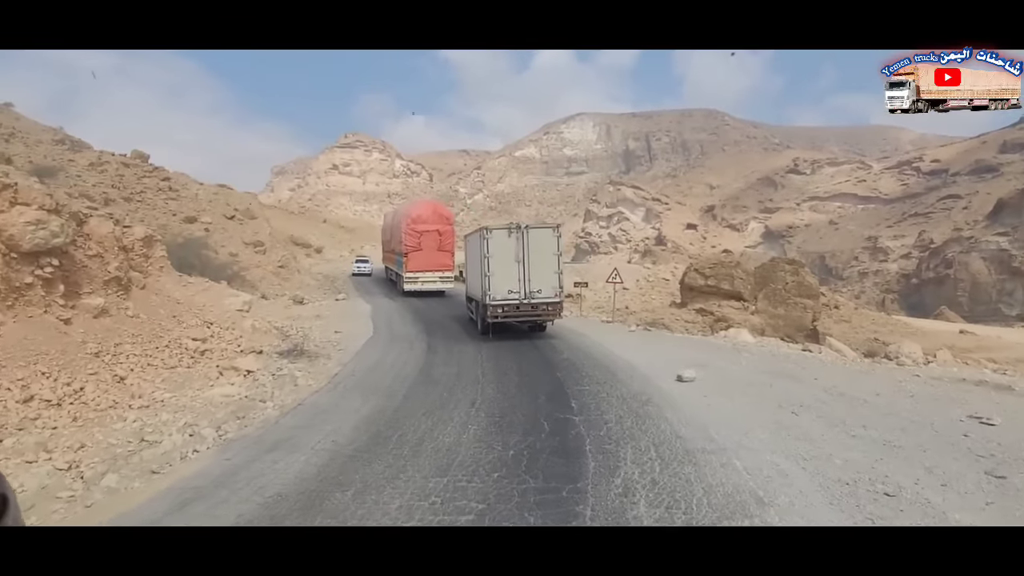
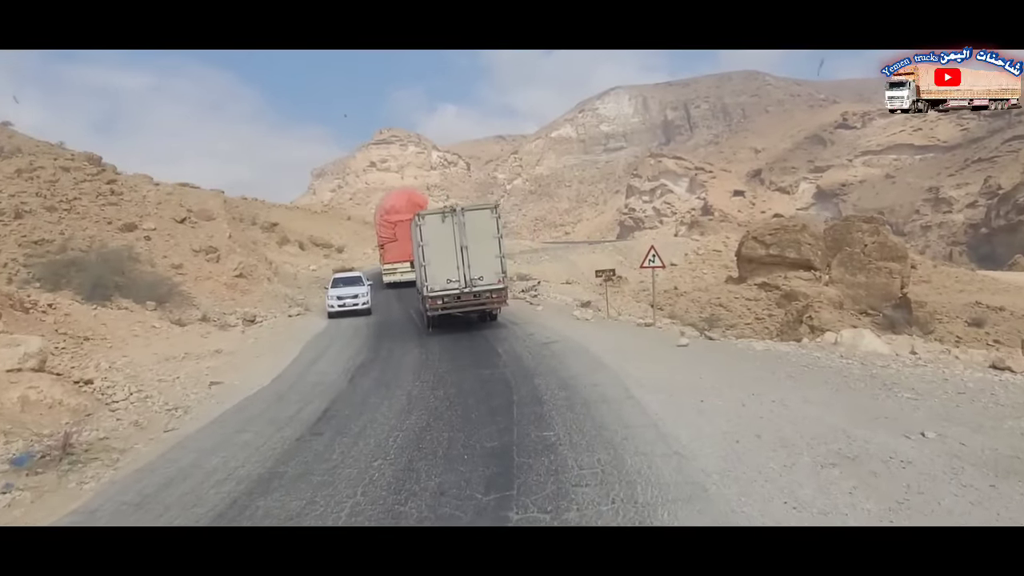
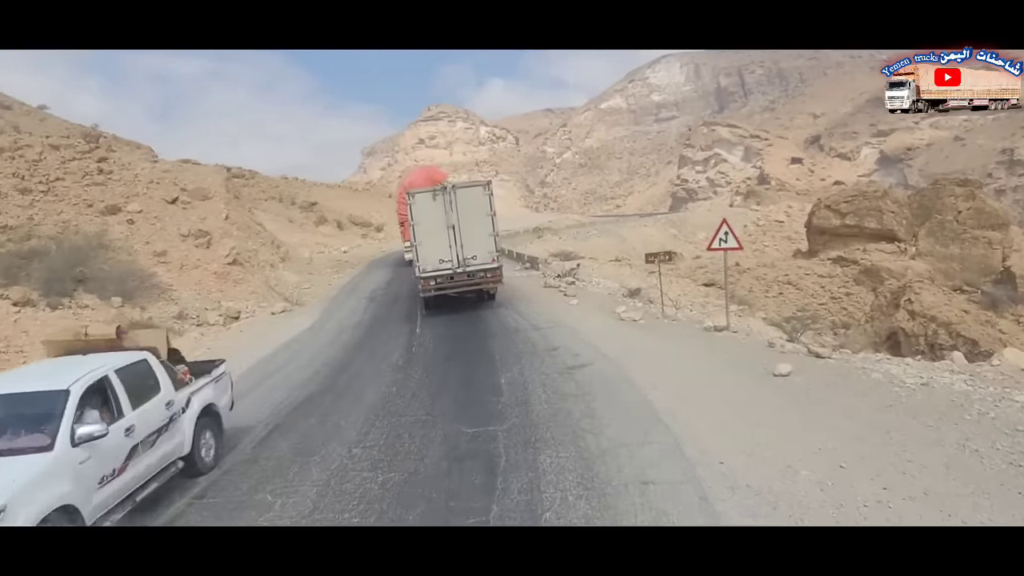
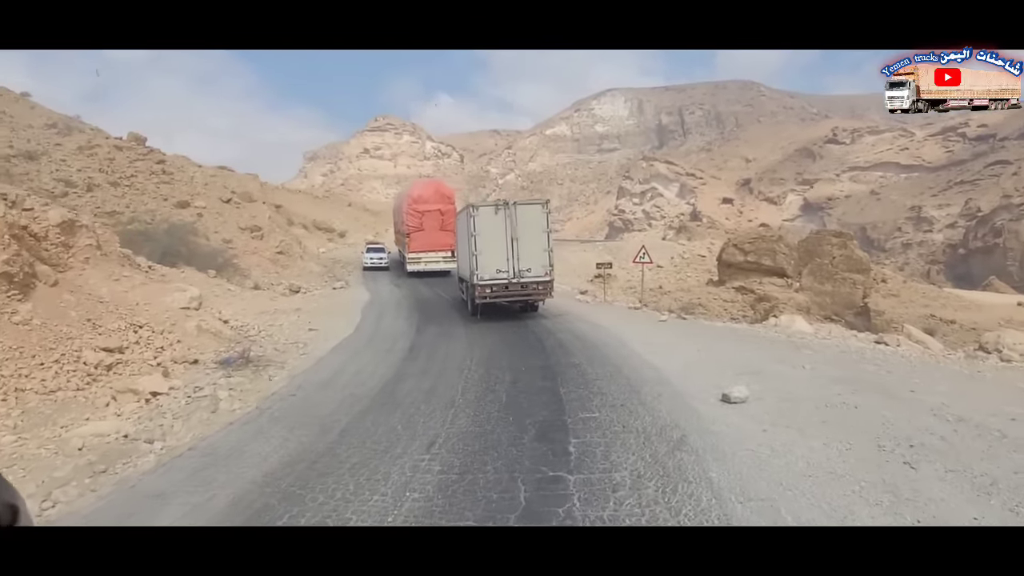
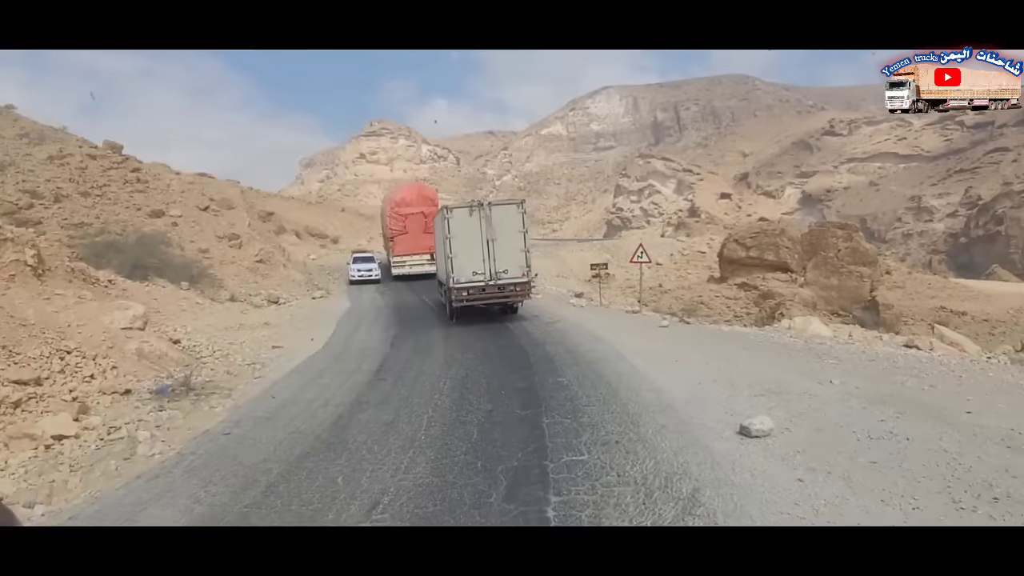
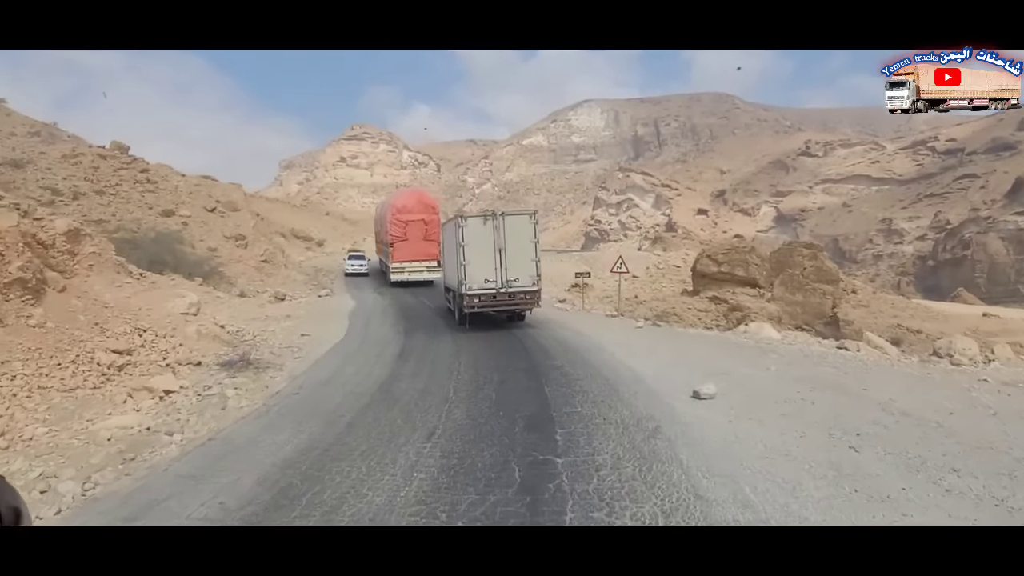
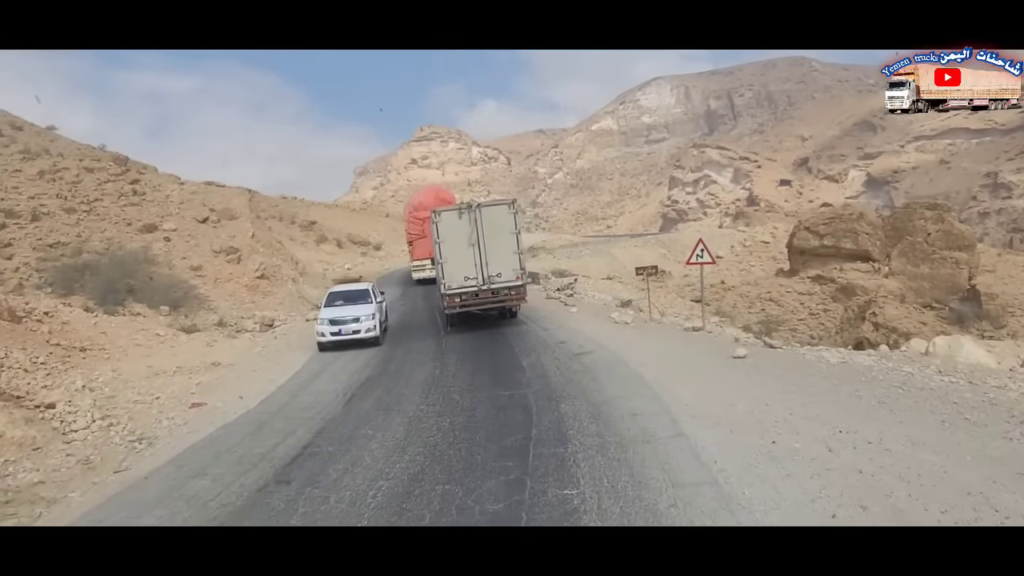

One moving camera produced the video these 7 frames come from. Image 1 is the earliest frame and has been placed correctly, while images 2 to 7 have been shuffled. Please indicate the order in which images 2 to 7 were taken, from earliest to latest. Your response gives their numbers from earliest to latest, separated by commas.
6, 4, 5, 2, 7, 3
